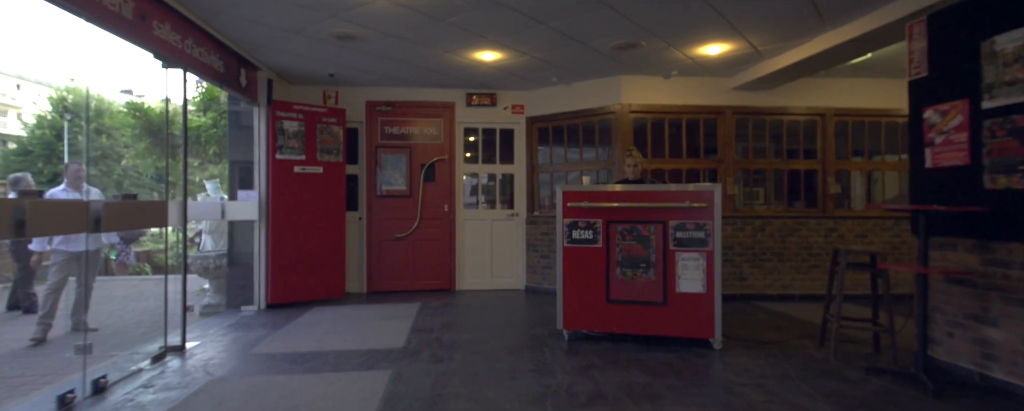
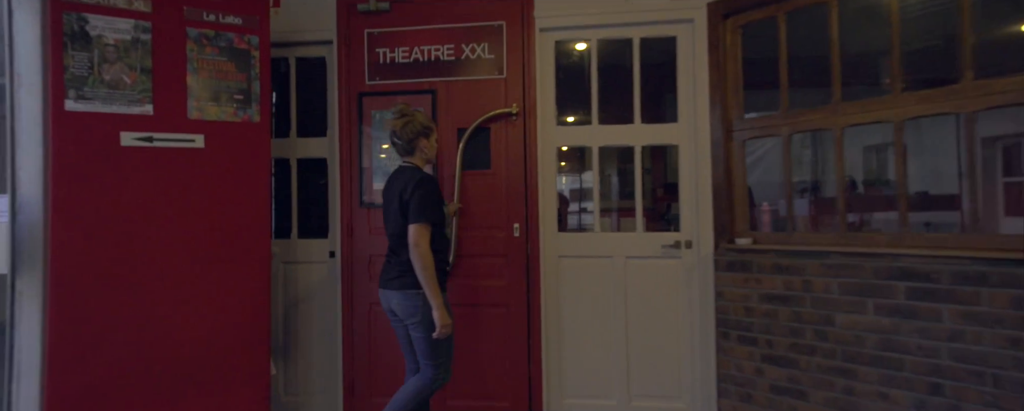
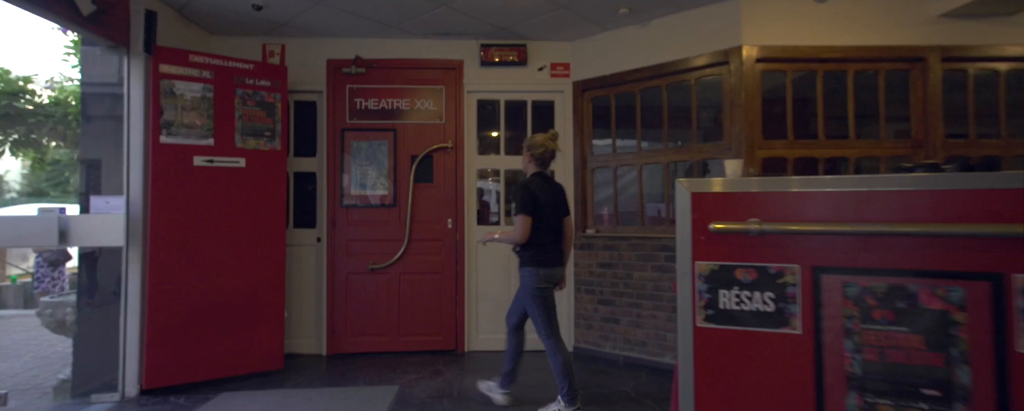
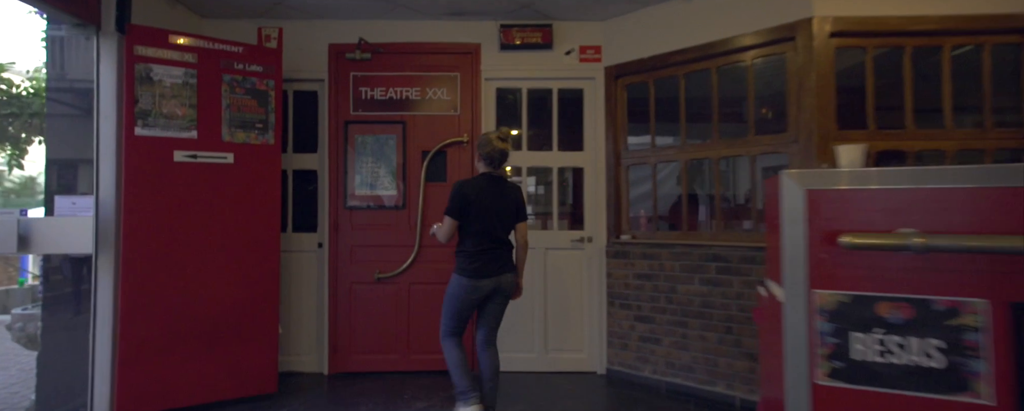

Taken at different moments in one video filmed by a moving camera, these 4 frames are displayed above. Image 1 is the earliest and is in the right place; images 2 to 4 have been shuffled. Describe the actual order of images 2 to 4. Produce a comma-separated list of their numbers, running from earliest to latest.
3, 4, 2
